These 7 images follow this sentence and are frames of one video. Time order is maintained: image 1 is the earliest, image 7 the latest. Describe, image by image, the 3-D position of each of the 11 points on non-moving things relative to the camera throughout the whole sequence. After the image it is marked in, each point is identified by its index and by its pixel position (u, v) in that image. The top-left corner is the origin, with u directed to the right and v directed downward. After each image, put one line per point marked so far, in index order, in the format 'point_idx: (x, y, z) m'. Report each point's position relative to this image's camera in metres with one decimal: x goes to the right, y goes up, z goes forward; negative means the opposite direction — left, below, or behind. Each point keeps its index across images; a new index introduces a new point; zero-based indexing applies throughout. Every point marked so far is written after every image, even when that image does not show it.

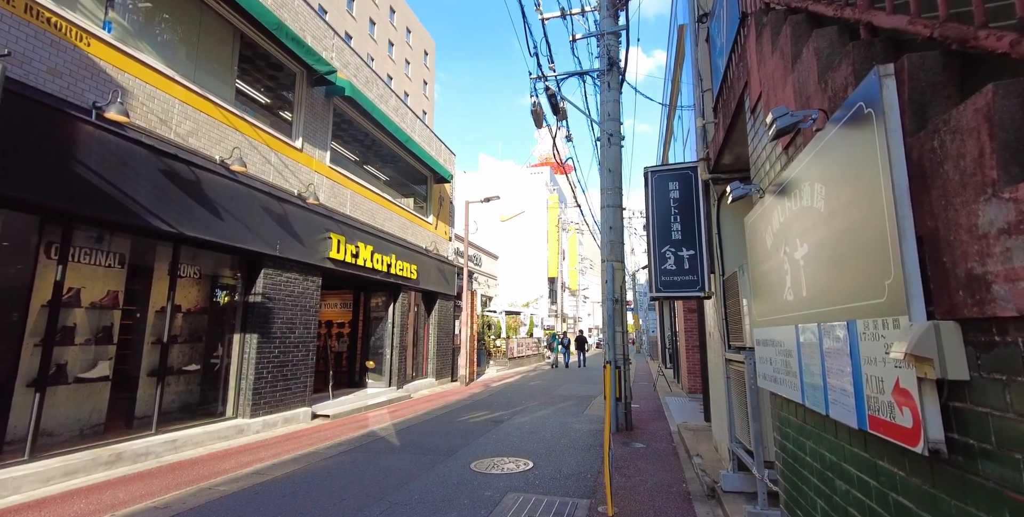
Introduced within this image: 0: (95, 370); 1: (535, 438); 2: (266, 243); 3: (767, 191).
0: (-5.3, -1.4, +6.1) m
1: (+0.4, -2.7, +7.2) m
2: (-4.1, +0.3, +8.1) m
3: (+1.4, +0.4, +2.5) m
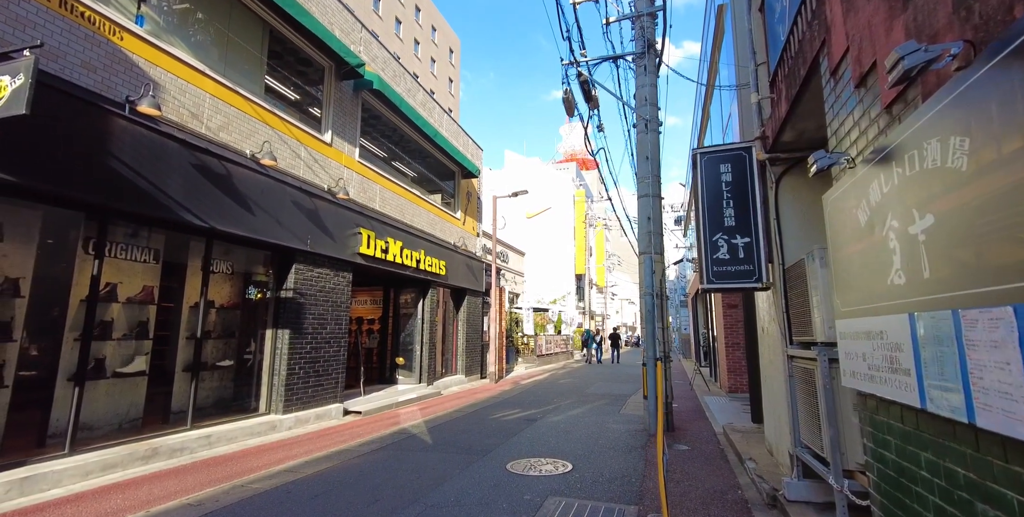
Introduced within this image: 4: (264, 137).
0: (-4.8, -1.3, +6.1) m
1: (+0.9, -2.6, +7.0) m
2: (-3.6, +0.4, +8.0) m
3: (+1.6, +0.5, +2.2) m
4: (-3.9, +1.9, +7.5) m
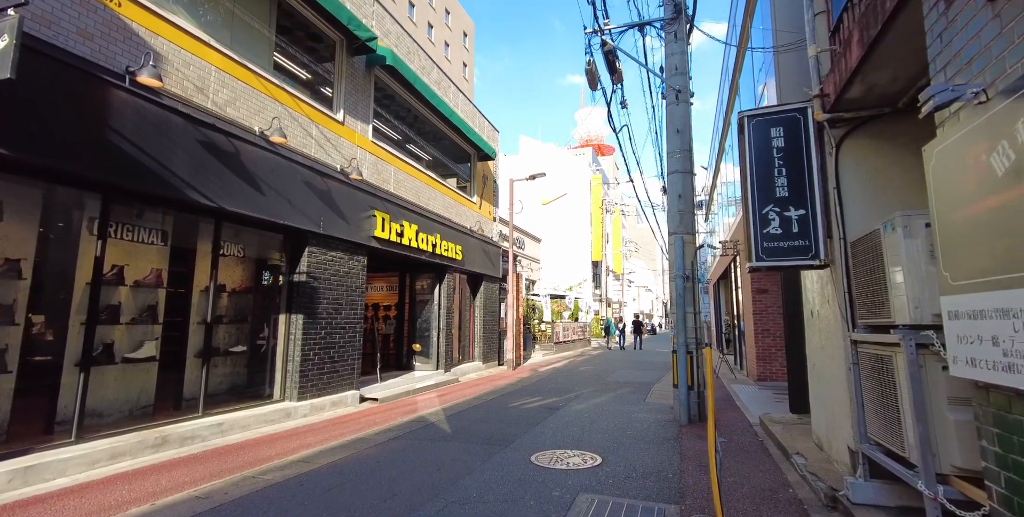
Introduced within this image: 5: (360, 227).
0: (-4.5, -1.1, +5.9) m
1: (+1.2, -2.4, +6.6) m
2: (-3.2, +0.6, +7.7) m
3: (+1.8, +0.6, +1.7) m
4: (-3.6, +2.2, +7.2) m
5: (-2.8, +0.6, +8.9) m
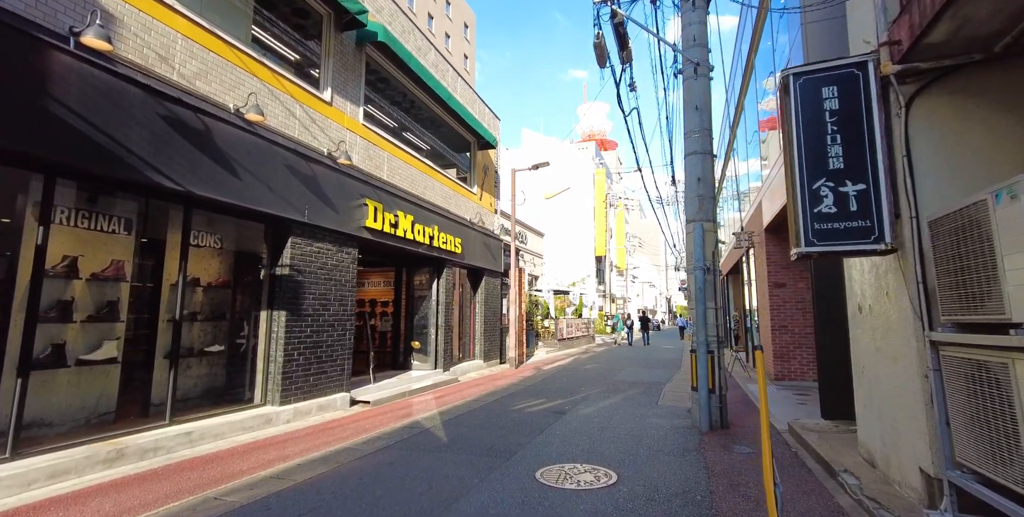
0: (-4.5, -1.0, +5.2) m
1: (+1.2, -2.2, +6.0) m
2: (-3.2, +0.8, +7.1) m
3: (+1.8, +0.7, +1.1) m
4: (-3.6, +2.3, +6.6) m
5: (-2.8, +0.7, +8.3) m
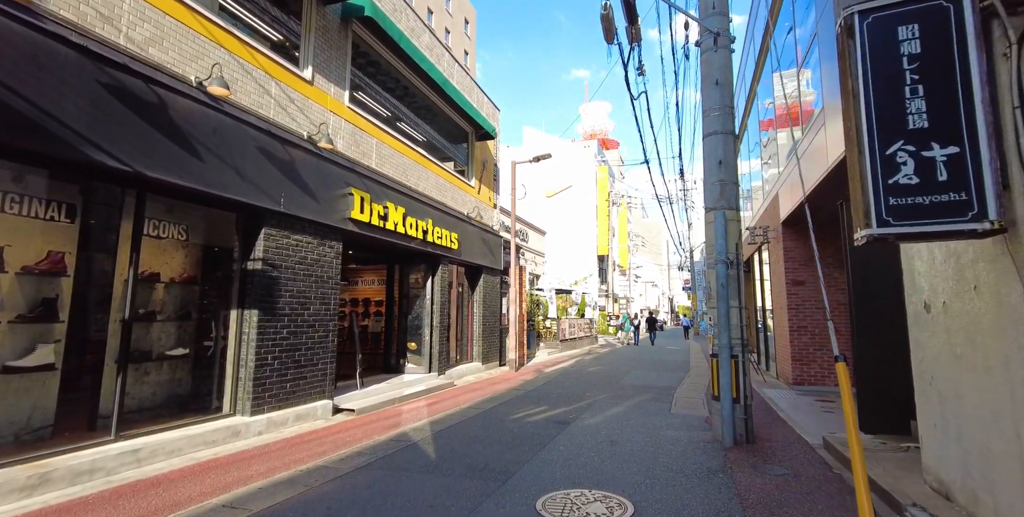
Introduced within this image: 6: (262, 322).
0: (-4.5, -0.9, +4.5) m
1: (+1.2, -2.1, +5.2) m
2: (-3.2, +0.8, +6.4) m
3: (+1.7, +0.8, +0.4) m
4: (-3.6, +2.4, +5.8) m
5: (-2.8, +0.8, +7.6) m
6: (-3.3, -0.8, +6.4) m
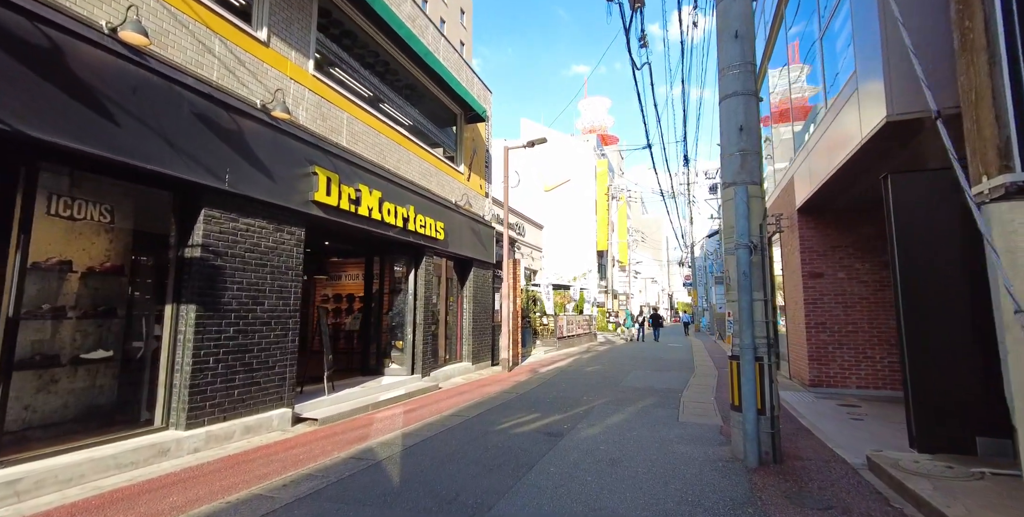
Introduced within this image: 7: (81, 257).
0: (-4.7, -0.8, +3.6) m
1: (+1.0, -2.0, +4.3) m
2: (-3.4, +1.0, +5.4) m
3: (+1.5, +0.9, -0.6) m
4: (-3.8, +2.6, +4.9) m
5: (-3.0, +1.0, +6.6) m
6: (-3.5, -0.7, +5.4) m
7: (-4.4, 0.0, +4.8) m
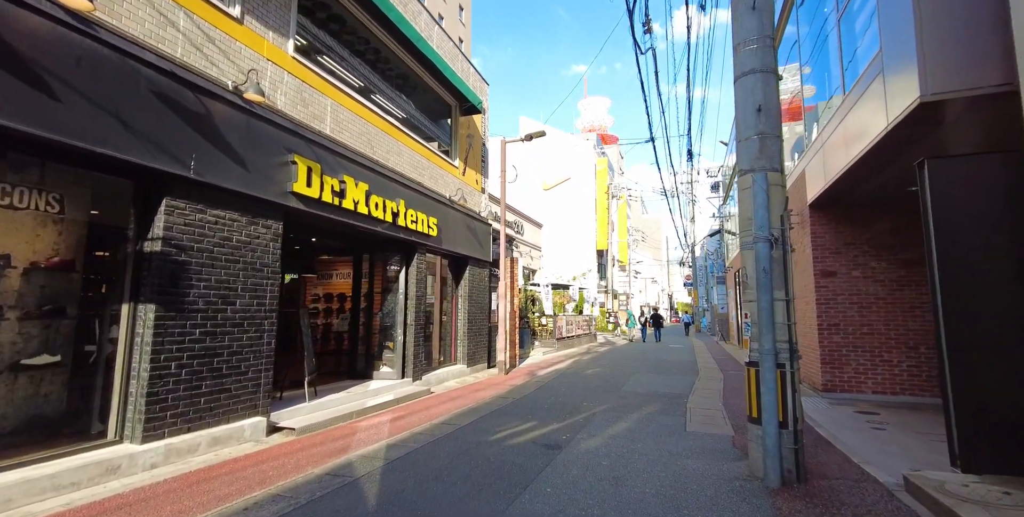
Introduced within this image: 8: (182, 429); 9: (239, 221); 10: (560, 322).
0: (-4.8, -0.7, +3.1) m
1: (+0.9, -1.9, +3.8) m
2: (-3.5, +1.1, +4.9) m
3: (+1.5, +1.0, -1.1) m
4: (-3.9, +2.6, +4.4) m
5: (-3.1, +1.0, +6.1) m
6: (-3.6, -0.6, +4.9) m
7: (-4.4, +0.1, +4.3) m
8: (-3.5, -1.8, +5.0) m
9: (-3.3, +0.5, +5.8) m
10: (+1.9, -2.6, +19.7) m
